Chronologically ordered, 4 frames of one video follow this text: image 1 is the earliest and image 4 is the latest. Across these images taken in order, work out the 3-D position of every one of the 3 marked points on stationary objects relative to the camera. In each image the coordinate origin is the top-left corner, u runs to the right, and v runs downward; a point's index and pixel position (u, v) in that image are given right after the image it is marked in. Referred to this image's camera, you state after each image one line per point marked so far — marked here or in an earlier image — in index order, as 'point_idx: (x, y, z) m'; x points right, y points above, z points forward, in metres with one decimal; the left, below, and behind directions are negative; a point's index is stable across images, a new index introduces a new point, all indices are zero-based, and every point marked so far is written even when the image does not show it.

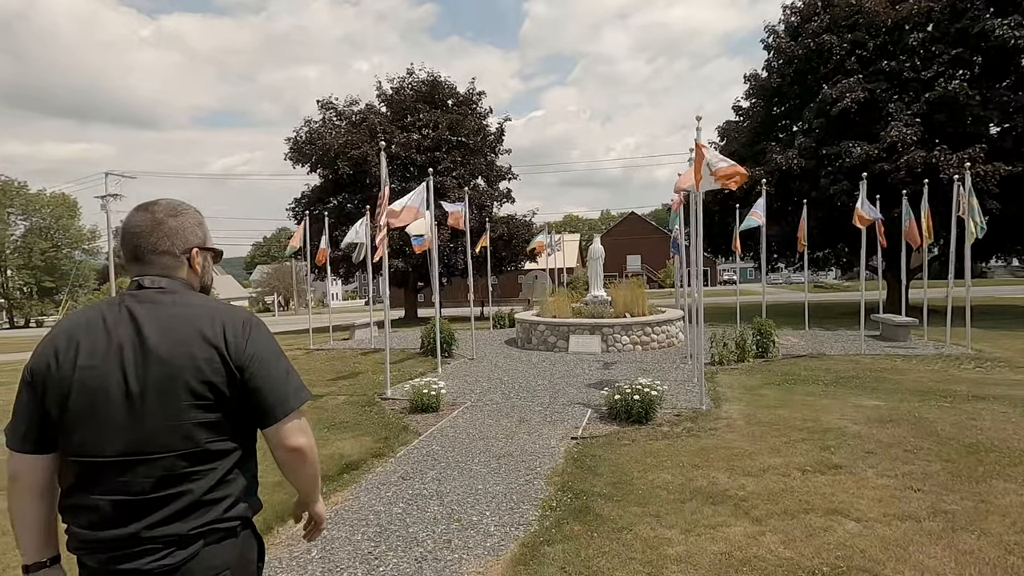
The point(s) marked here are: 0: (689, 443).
0: (+1.8, -1.6, +6.5) m
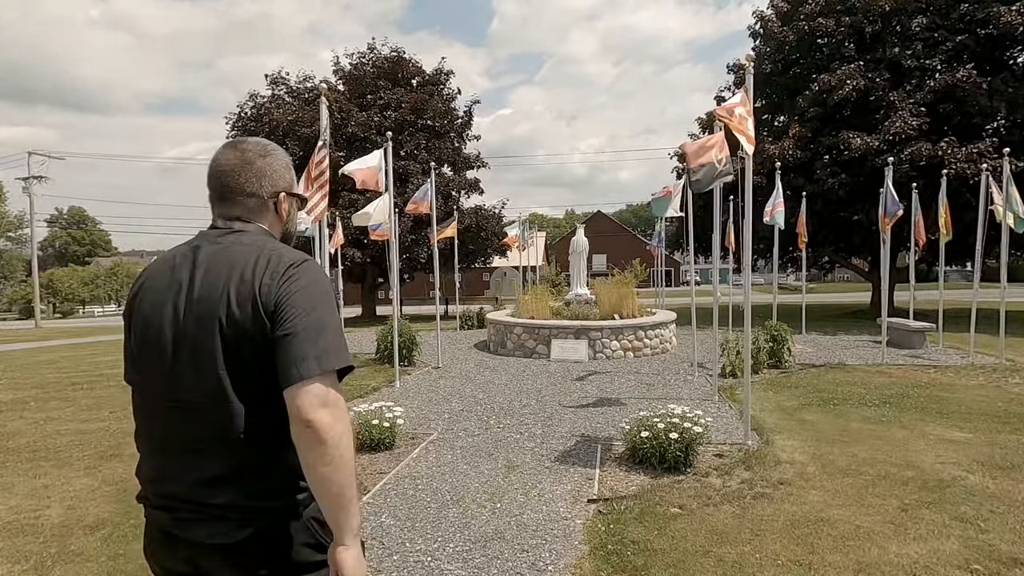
0: (+1.8, -1.6, +4.4) m
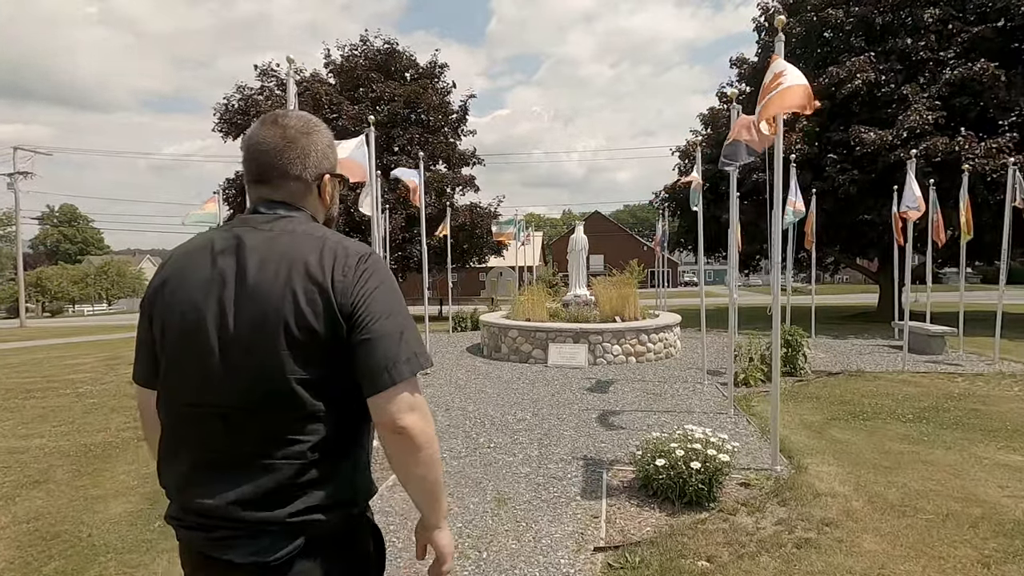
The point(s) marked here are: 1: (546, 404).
0: (+1.7, -1.6, +3.5) m
1: (+0.4, -1.4, +7.8) m
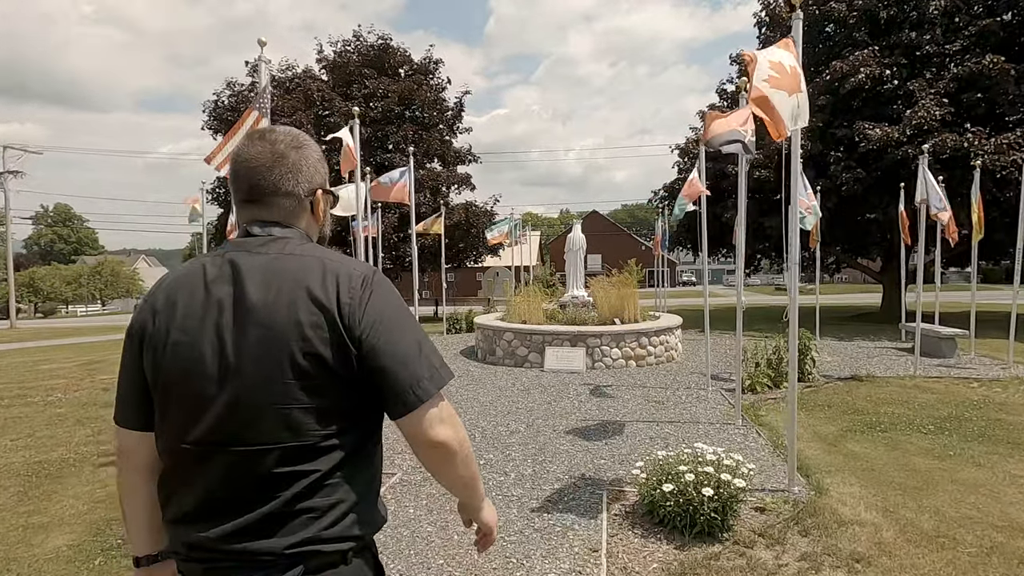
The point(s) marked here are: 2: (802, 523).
0: (+1.6, -1.6, +3.0) m
1: (+0.3, -1.5, +7.3) m
2: (+1.9, -1.6, +4.1) m
